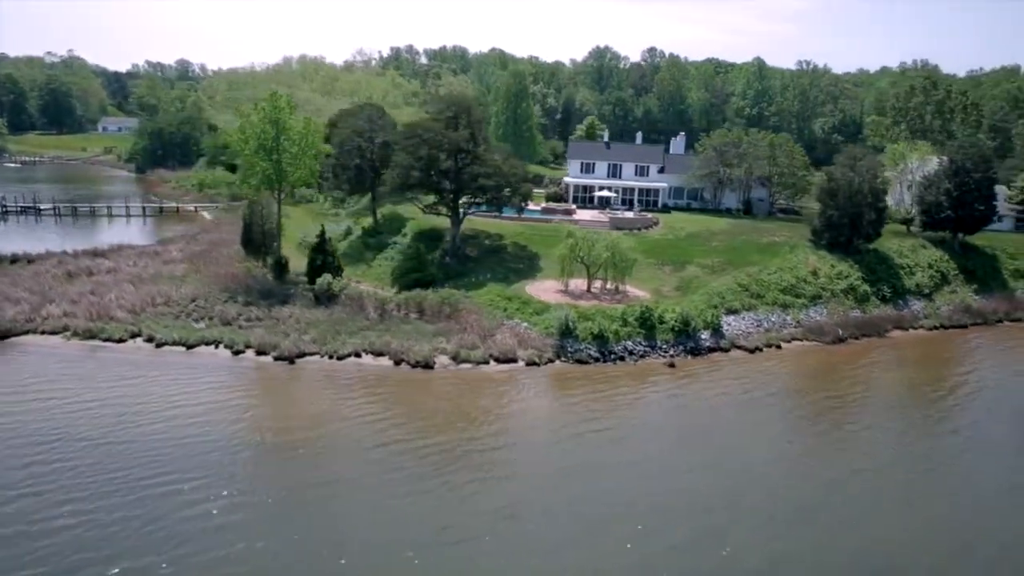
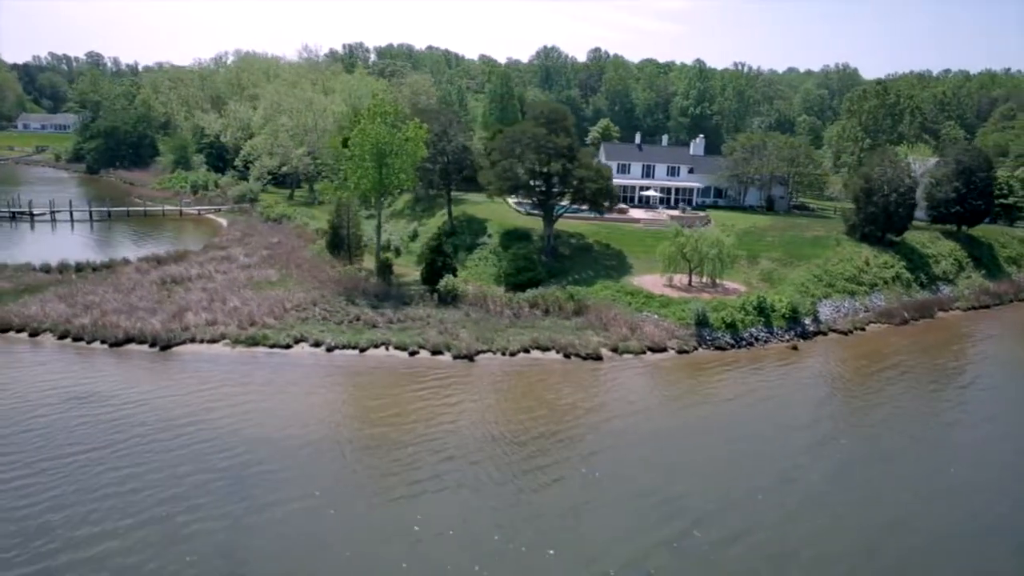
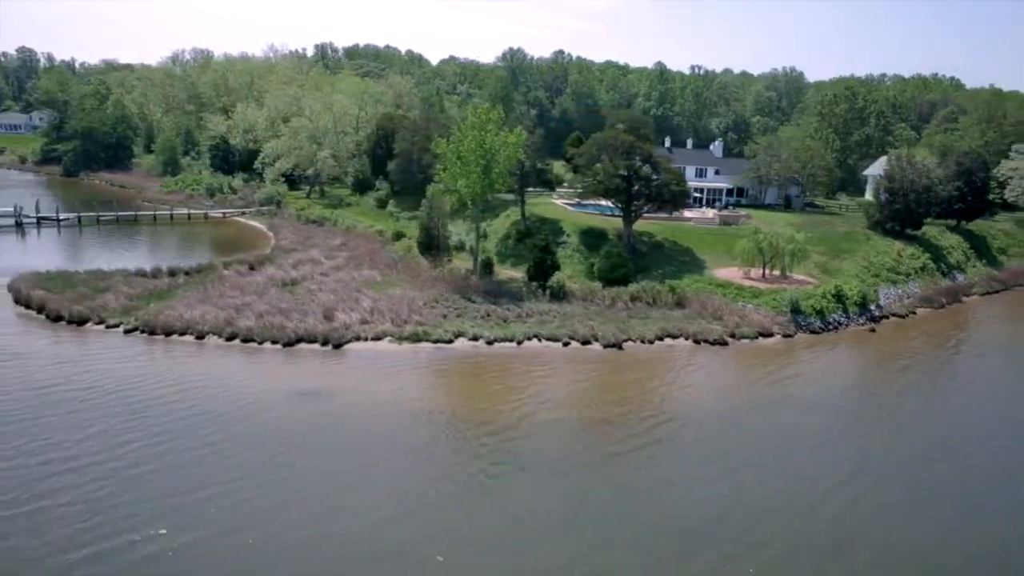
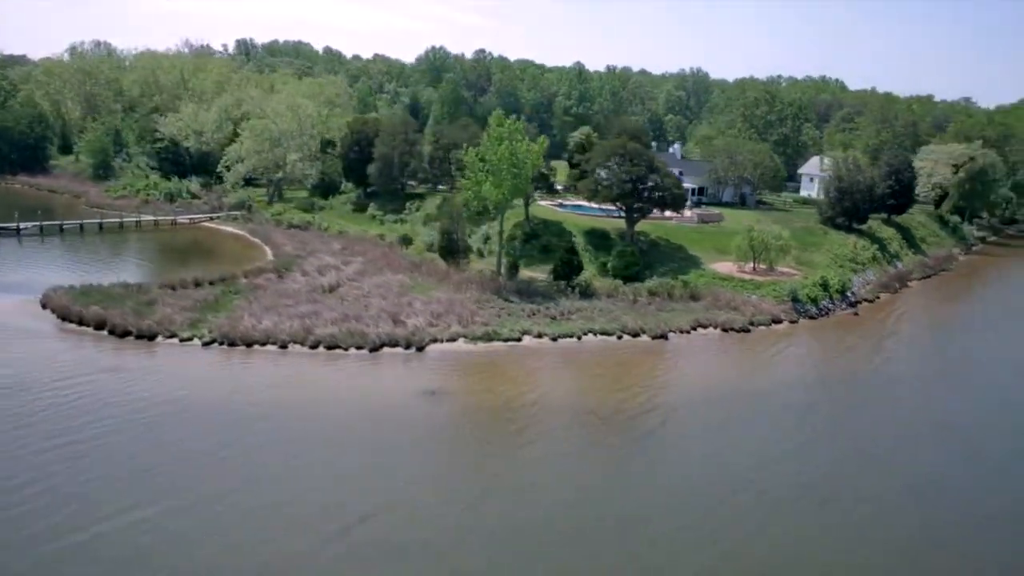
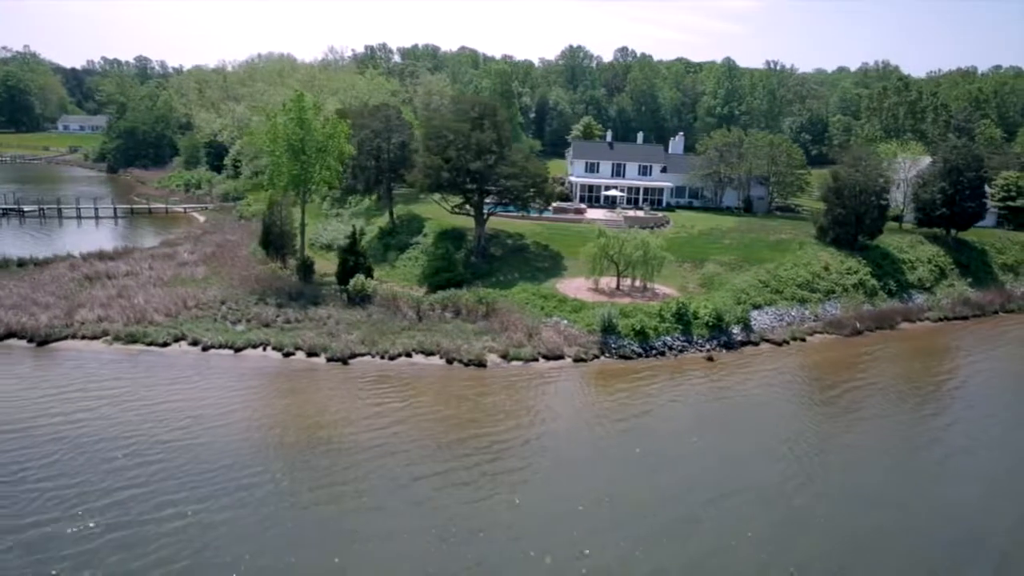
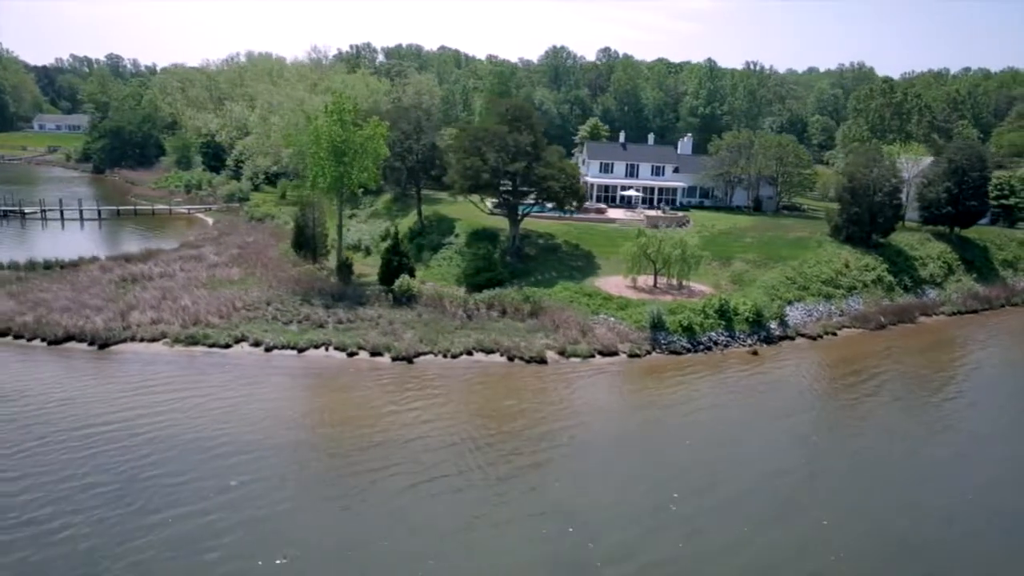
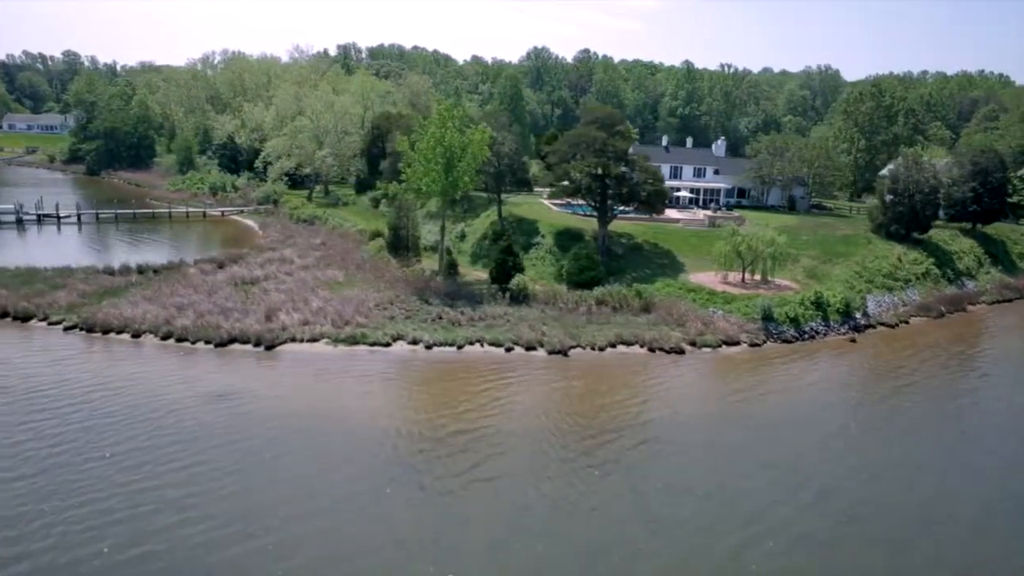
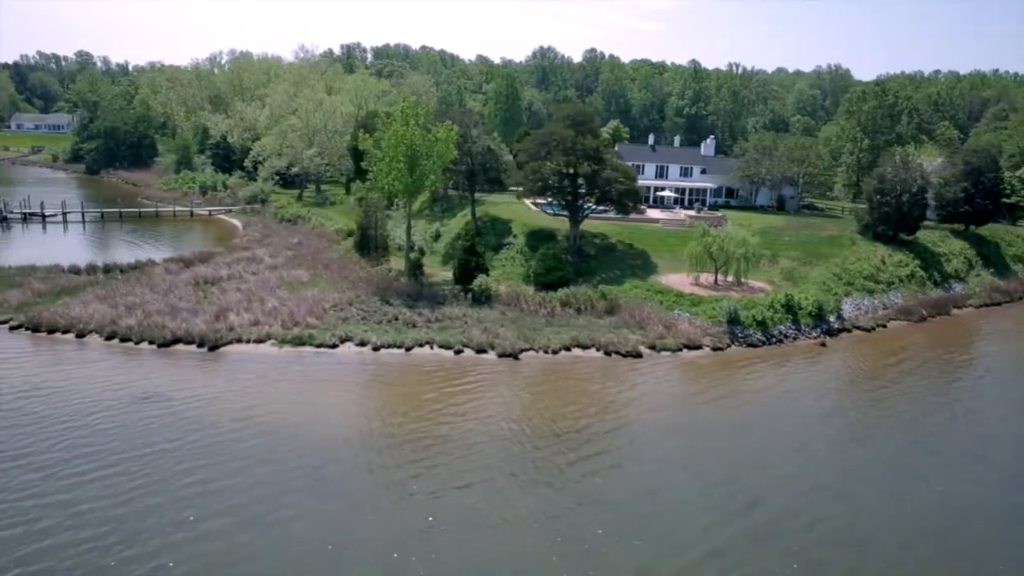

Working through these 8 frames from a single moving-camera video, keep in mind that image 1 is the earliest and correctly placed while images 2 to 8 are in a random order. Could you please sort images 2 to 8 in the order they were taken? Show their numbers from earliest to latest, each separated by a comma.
5, 6, 2, 8, 7, 3, 4
